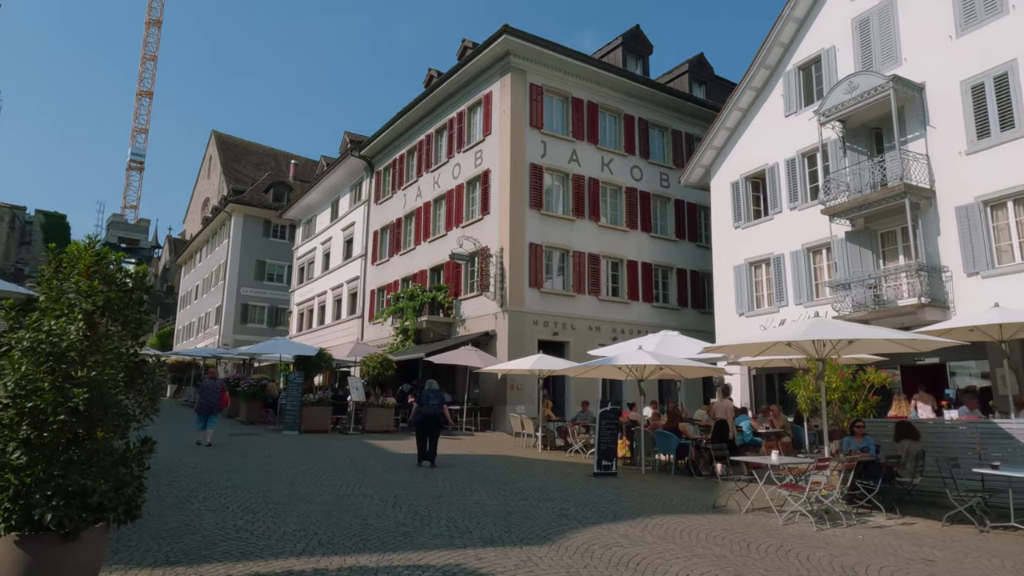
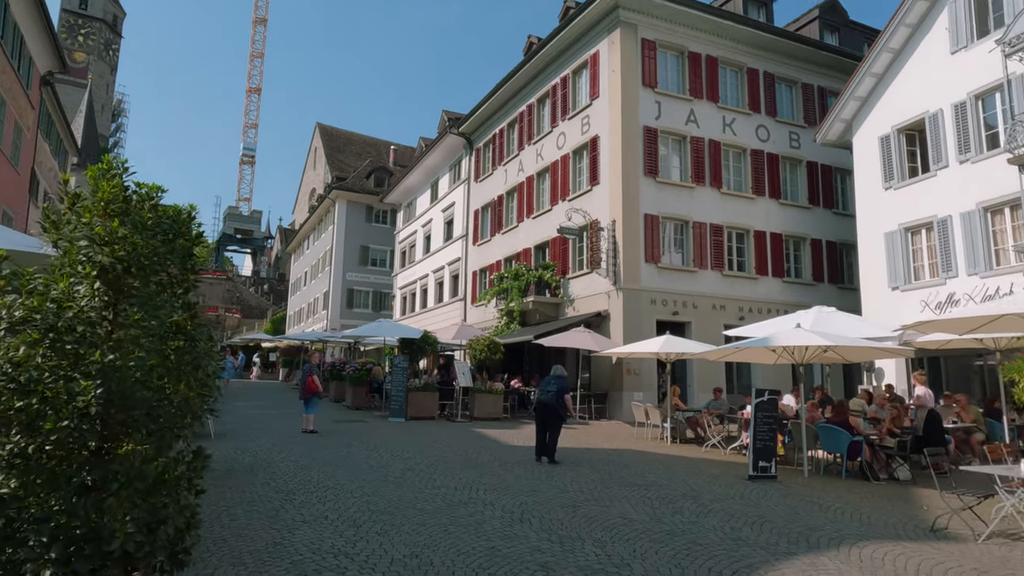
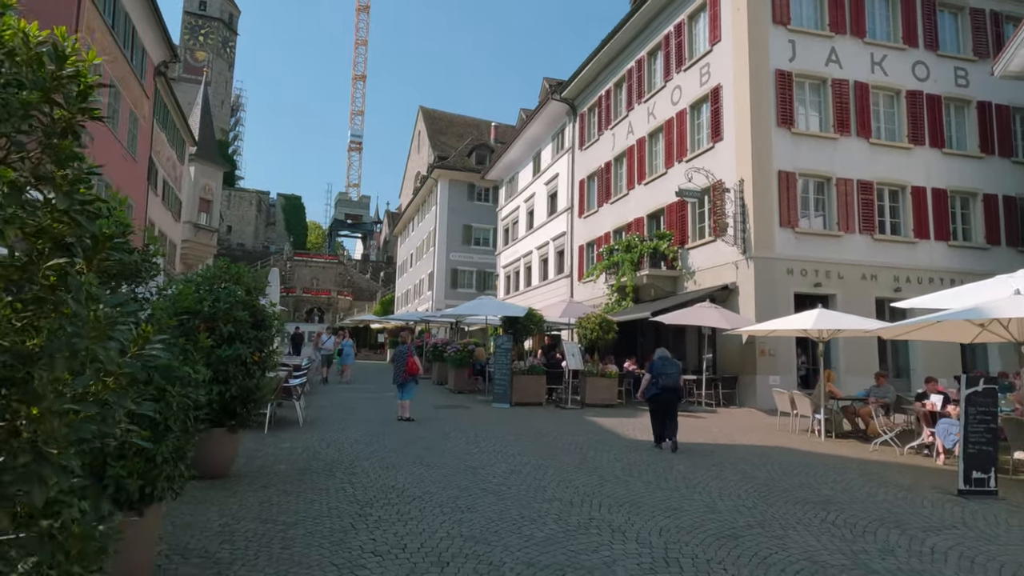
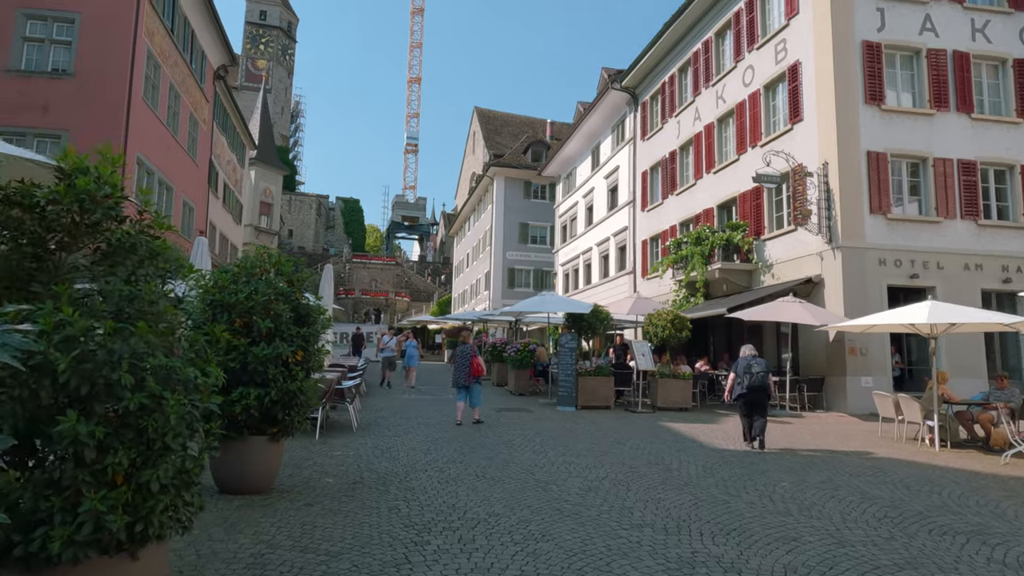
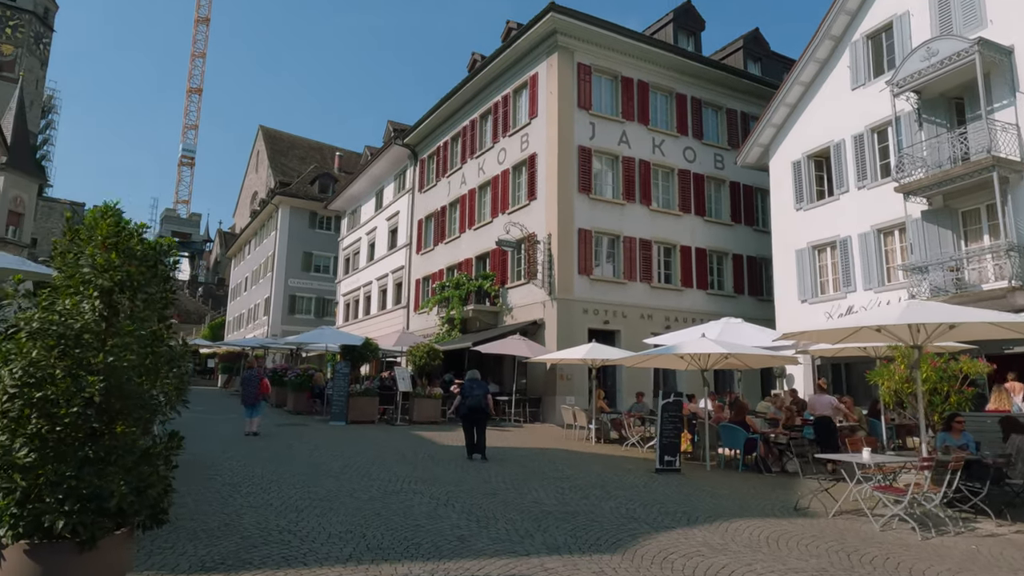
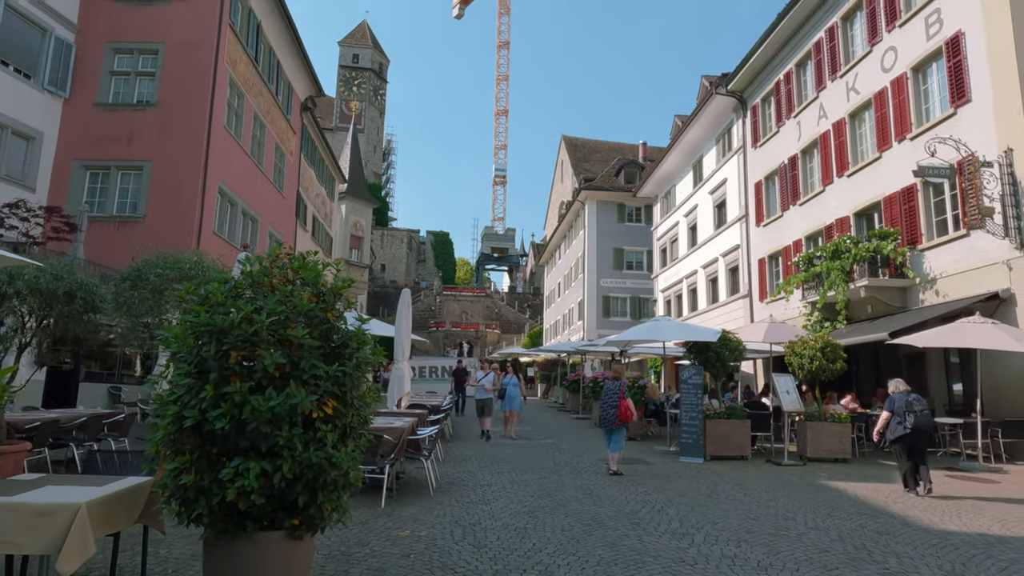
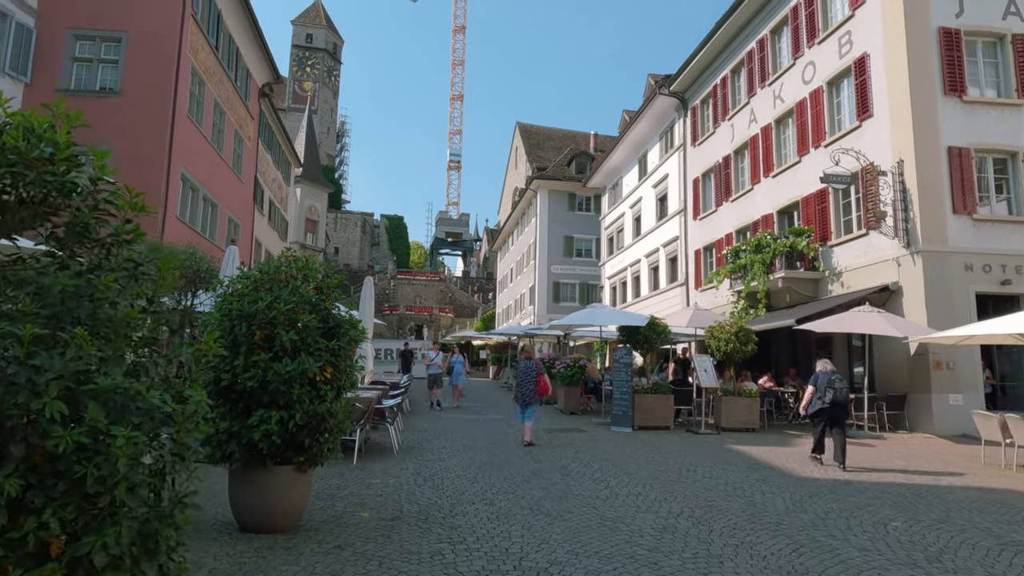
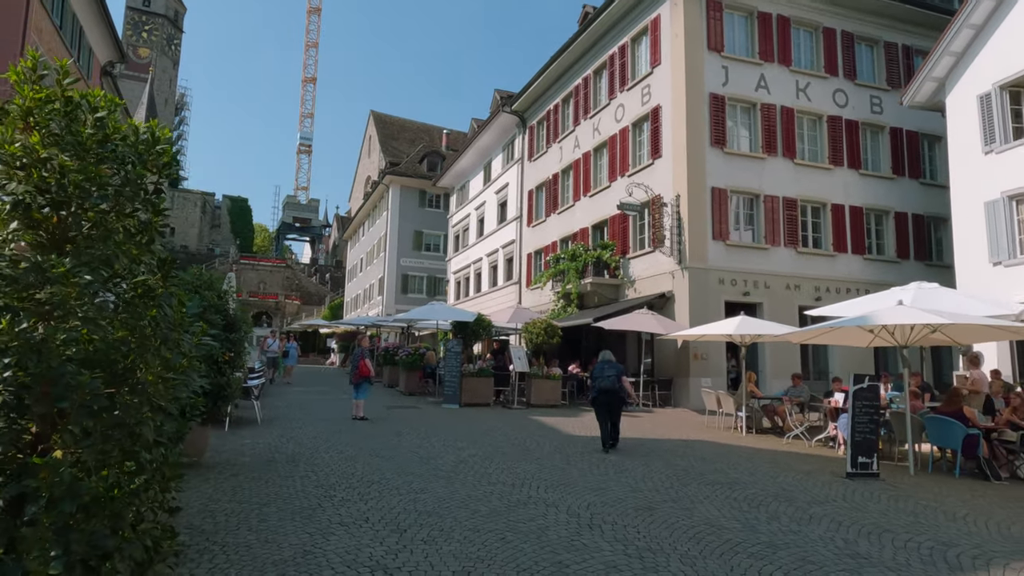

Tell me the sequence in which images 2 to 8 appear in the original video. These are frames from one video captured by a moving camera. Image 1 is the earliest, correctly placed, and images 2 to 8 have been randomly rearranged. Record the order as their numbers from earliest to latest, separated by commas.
5, 2, 8, 3, 4, 7, 6
